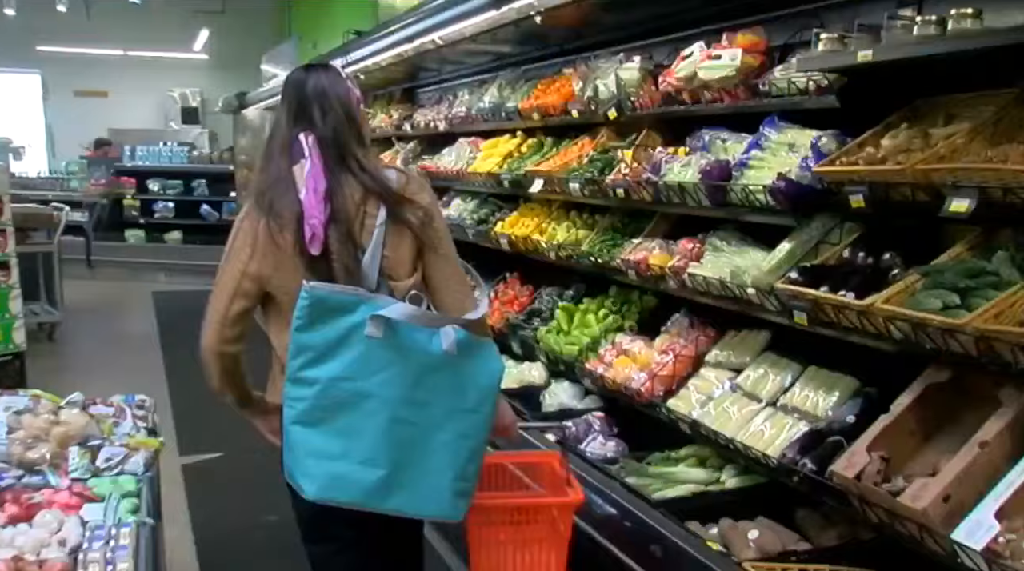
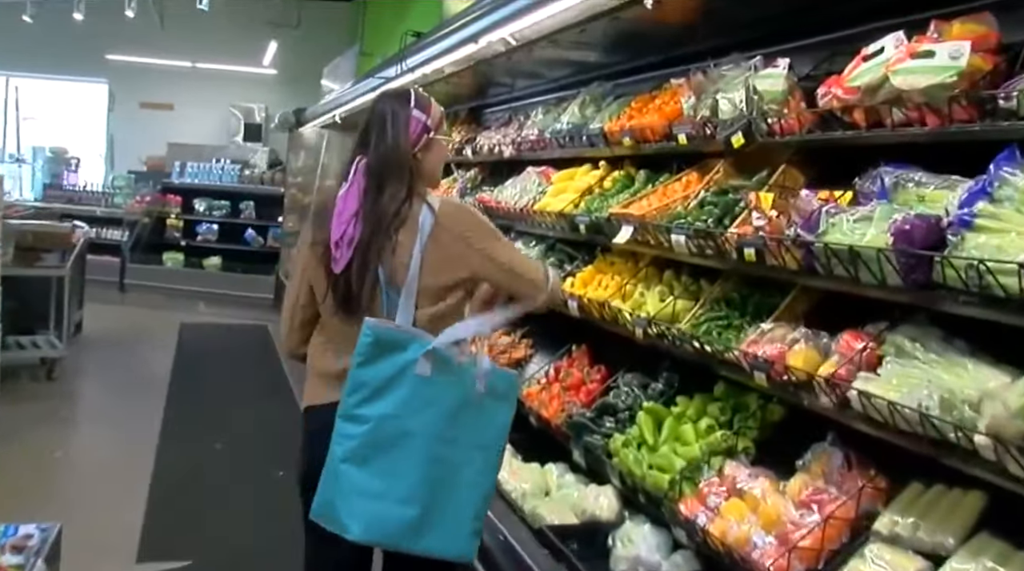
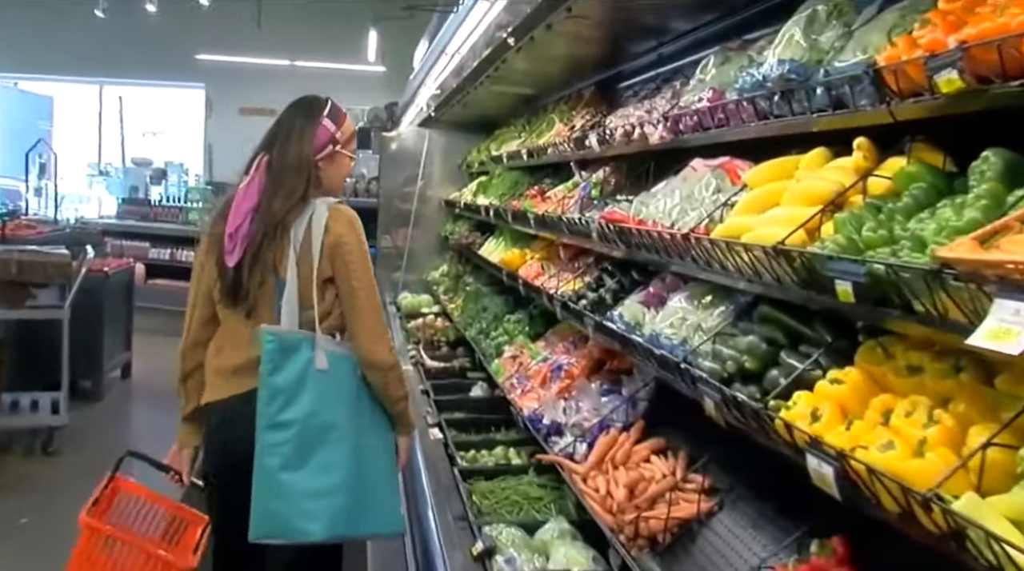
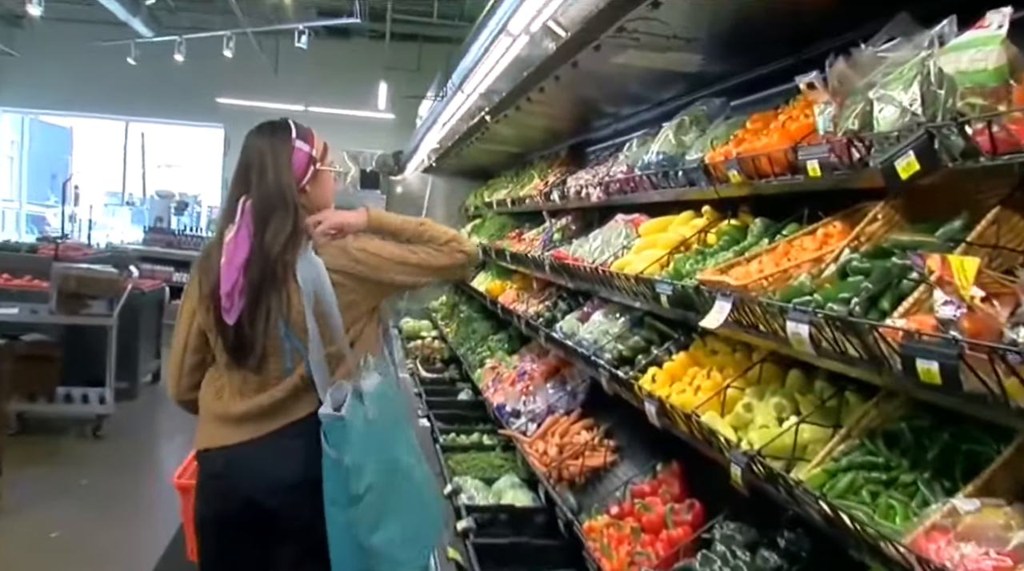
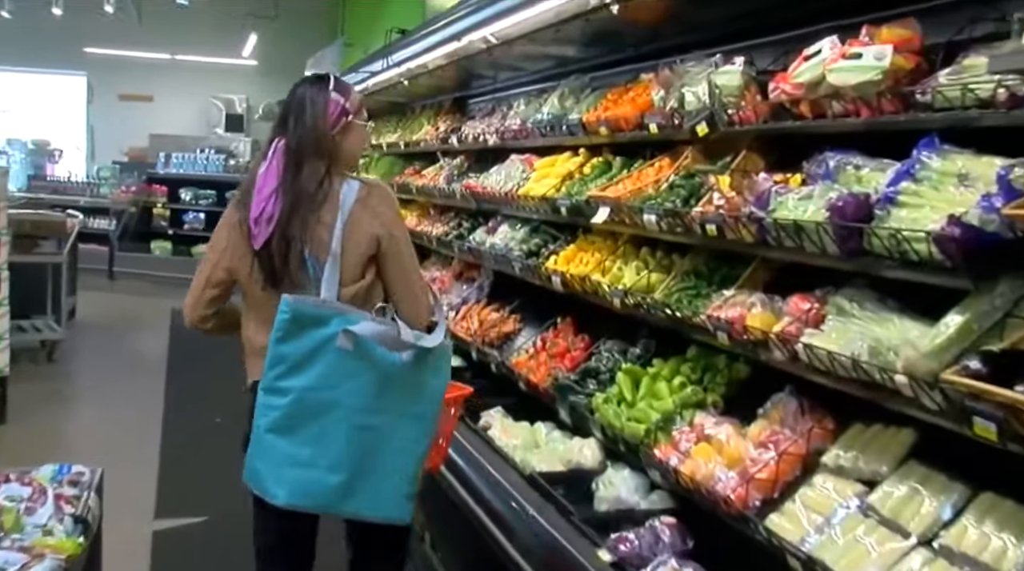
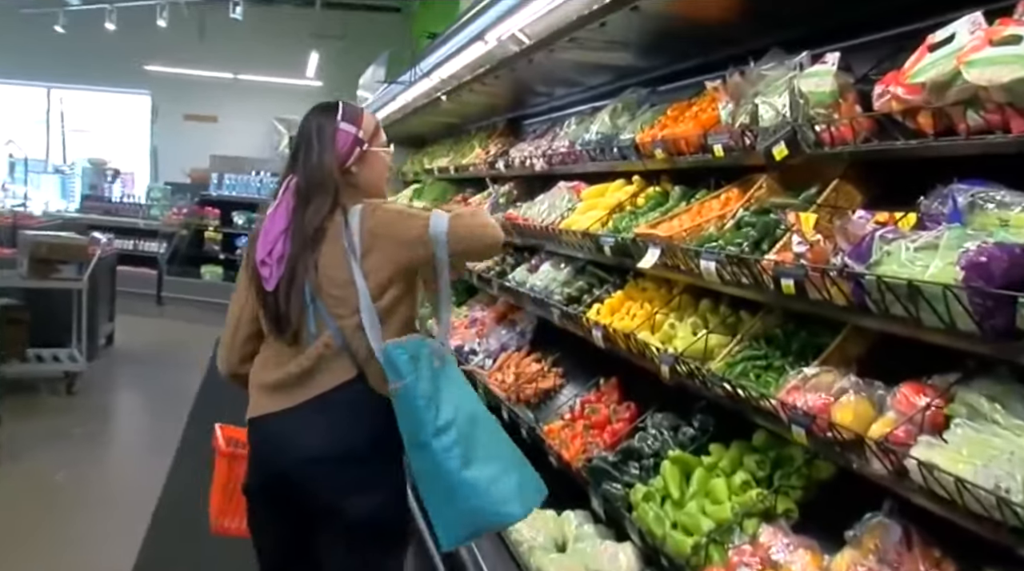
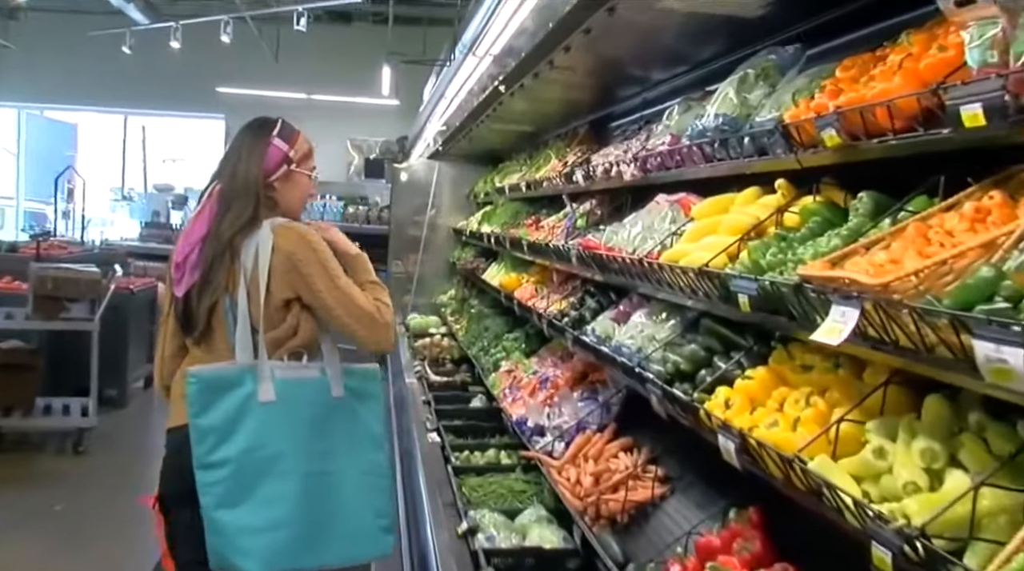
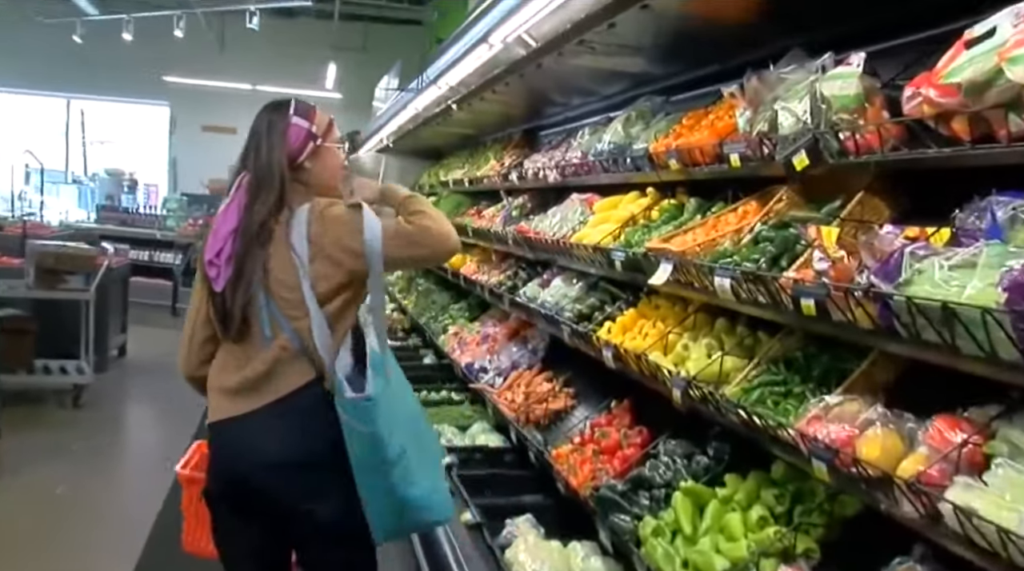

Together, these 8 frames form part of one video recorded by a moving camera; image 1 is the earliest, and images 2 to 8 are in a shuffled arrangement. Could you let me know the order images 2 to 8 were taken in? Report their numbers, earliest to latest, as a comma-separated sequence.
5, 2, 6, 8, 4, 7, 3
